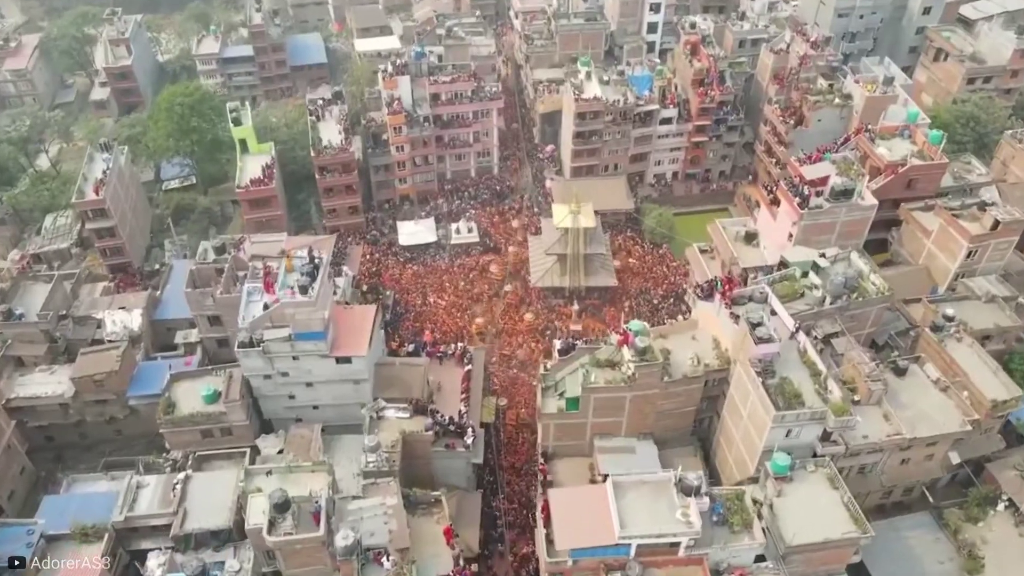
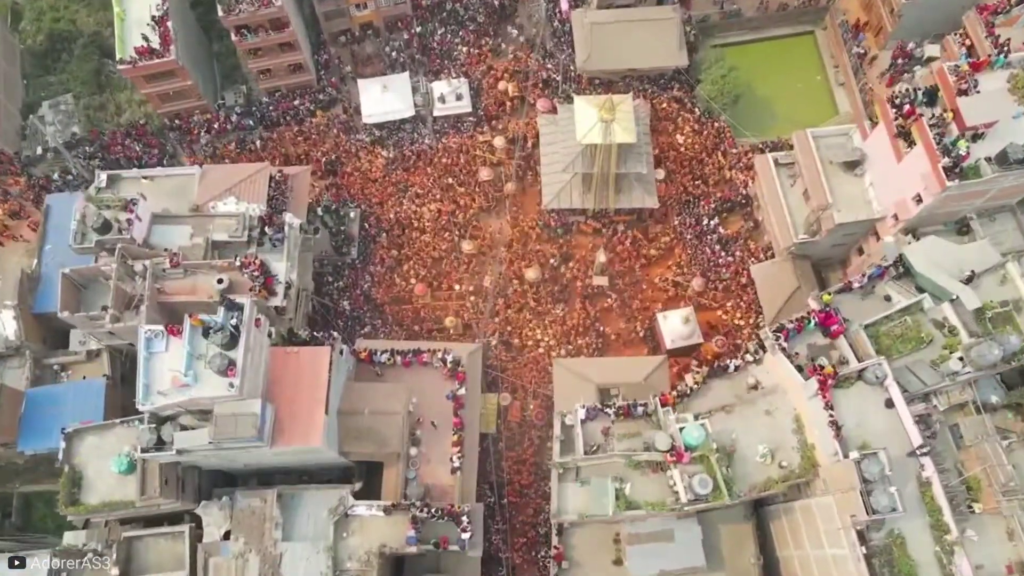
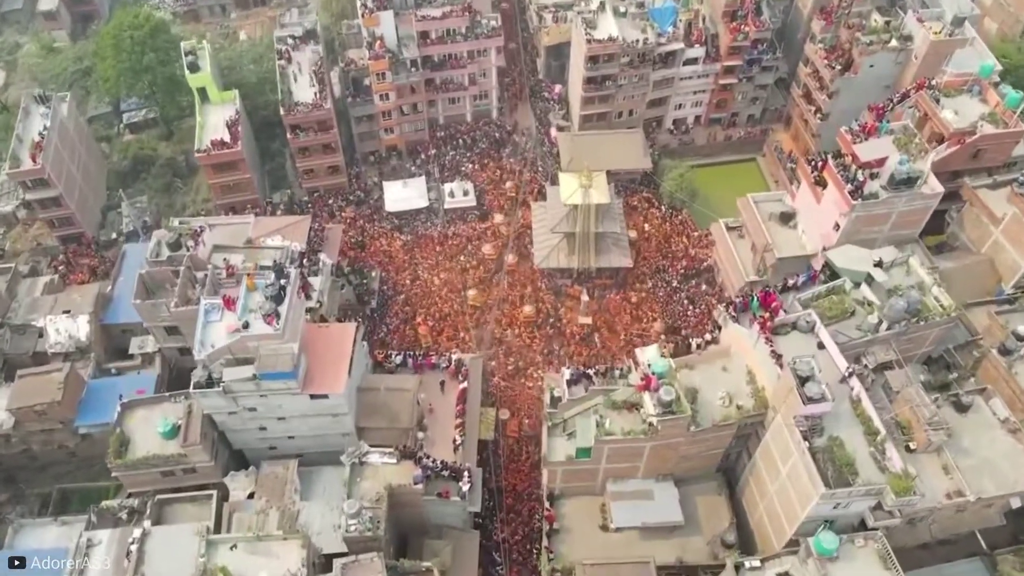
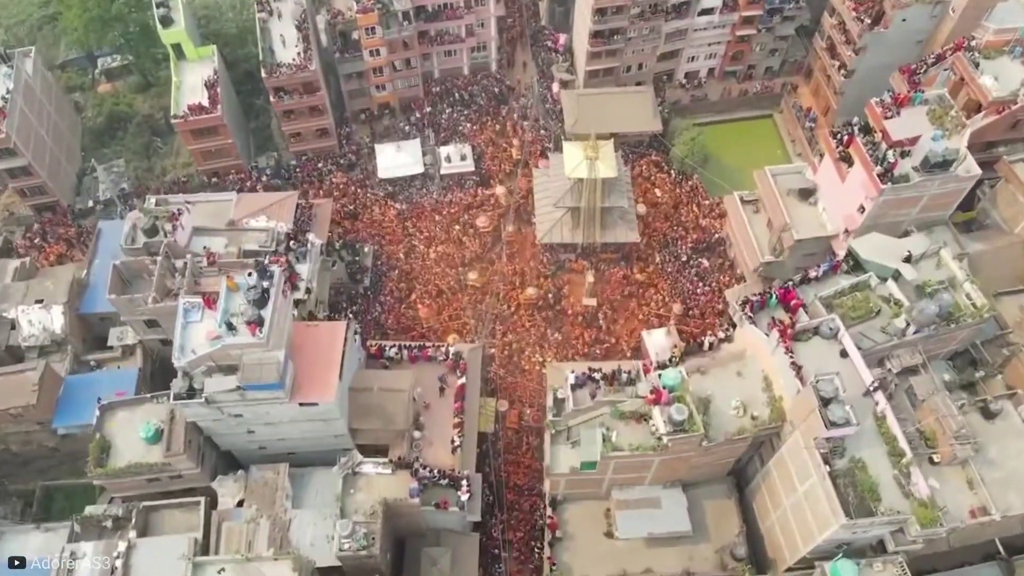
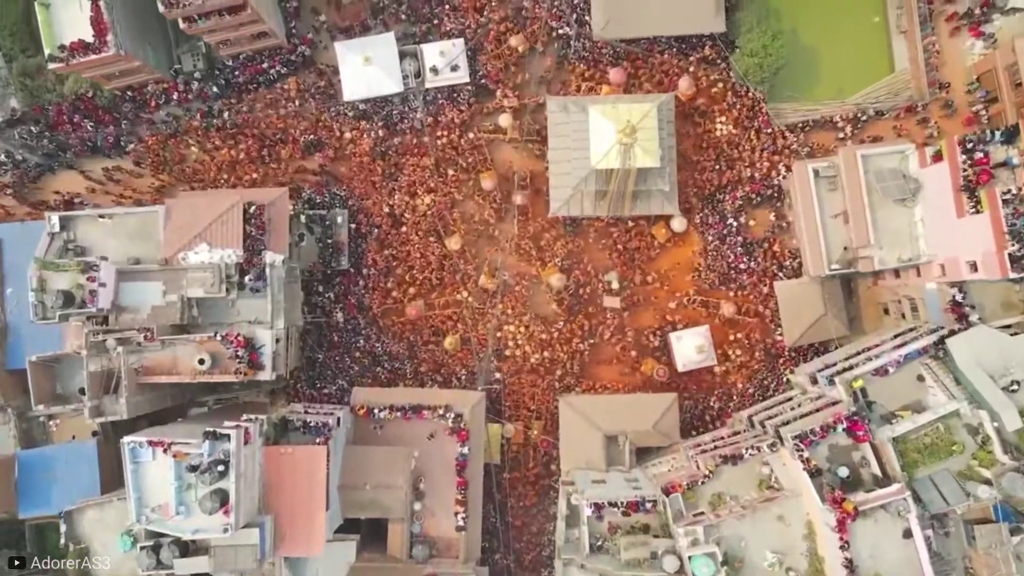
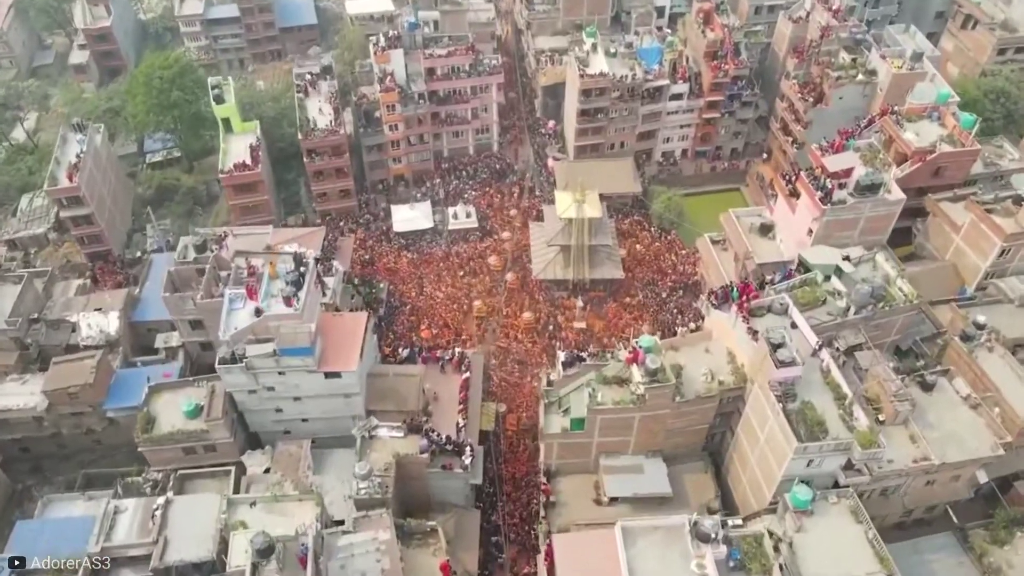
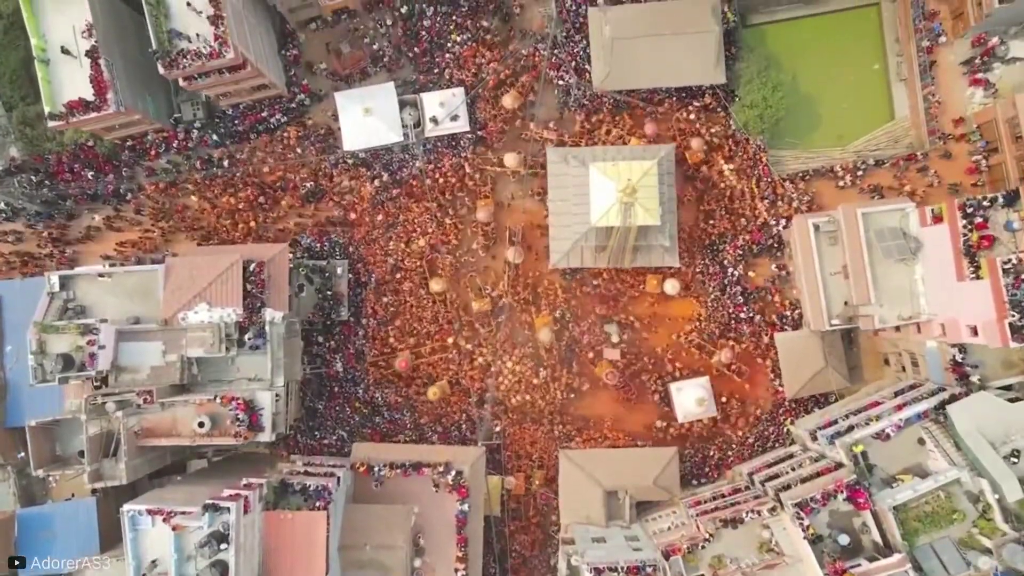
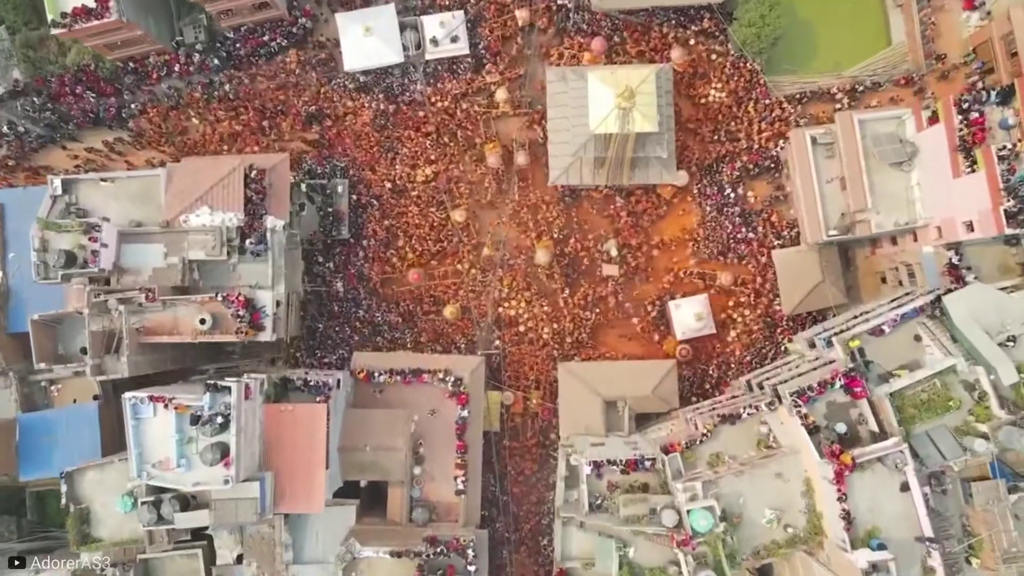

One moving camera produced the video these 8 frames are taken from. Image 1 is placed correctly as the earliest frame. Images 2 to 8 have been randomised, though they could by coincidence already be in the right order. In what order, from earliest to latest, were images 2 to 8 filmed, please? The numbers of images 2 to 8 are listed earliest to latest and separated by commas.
6, 3, 4, 2, 8, 5, 7
